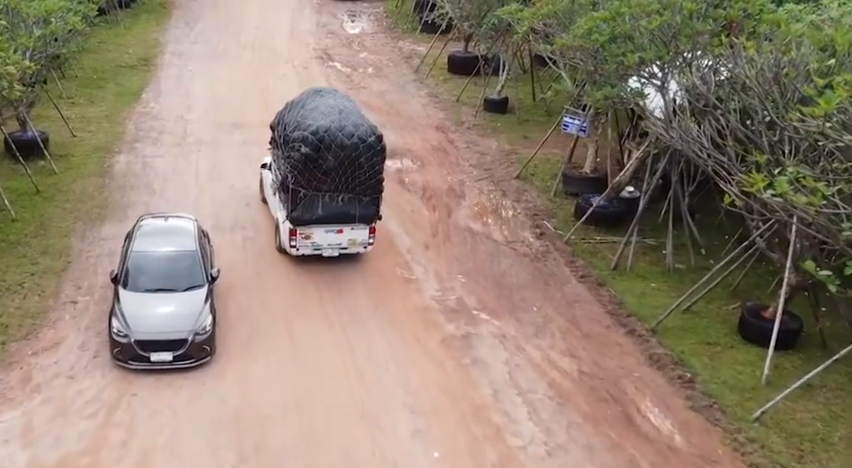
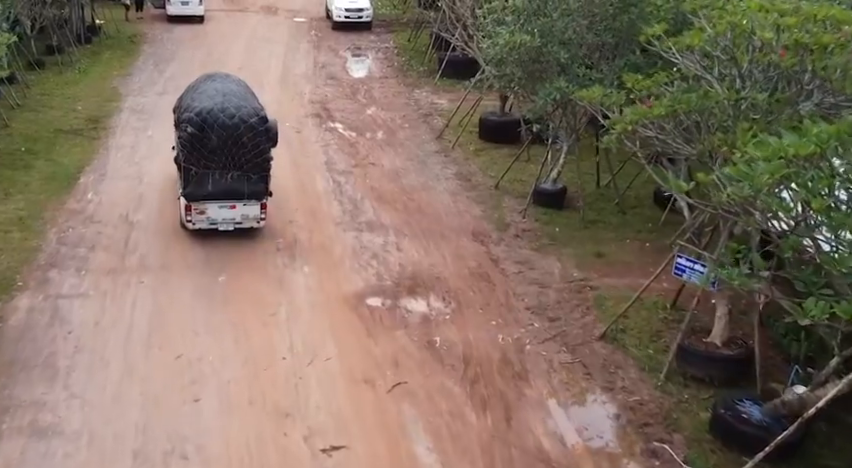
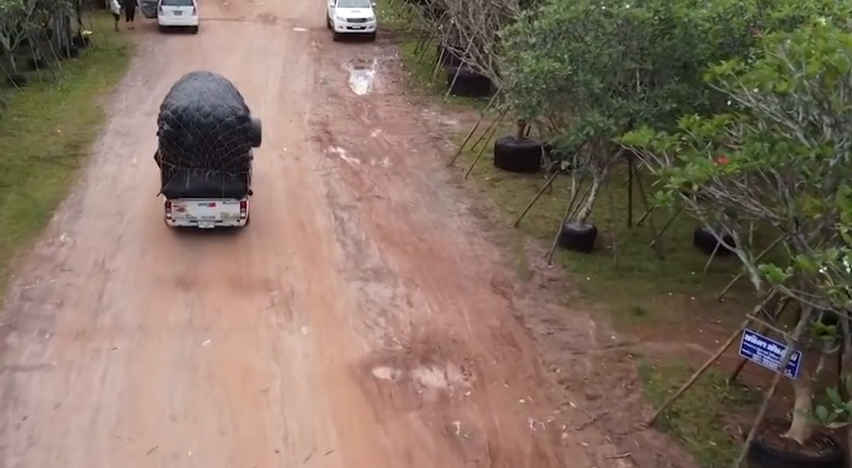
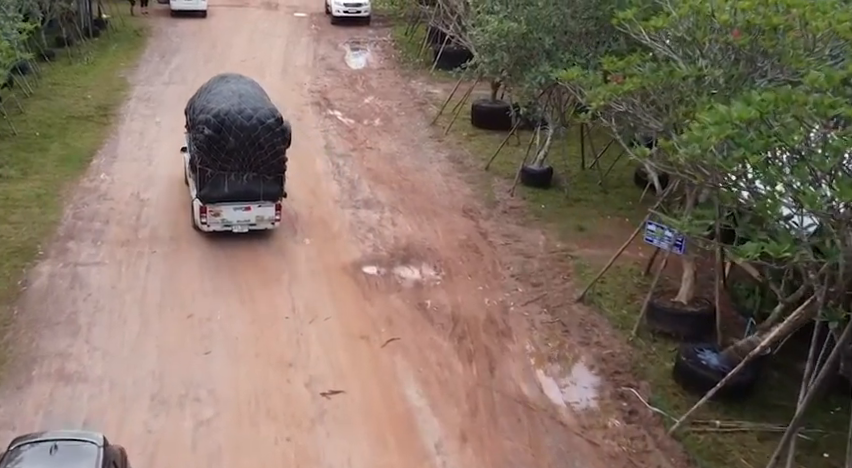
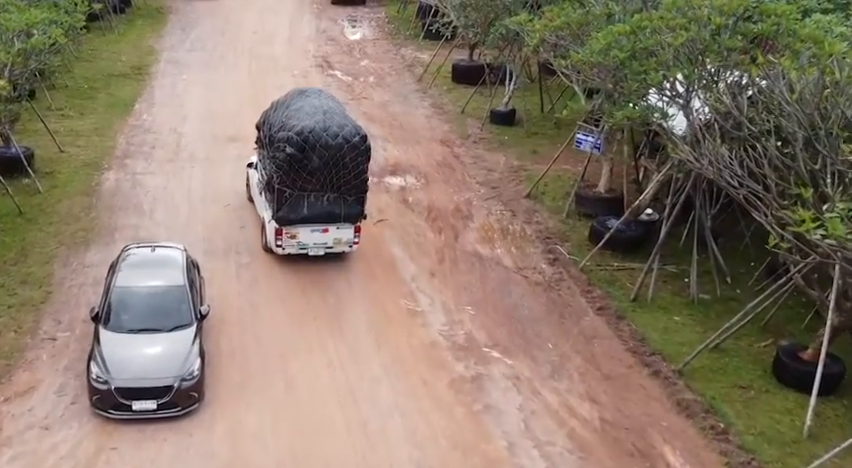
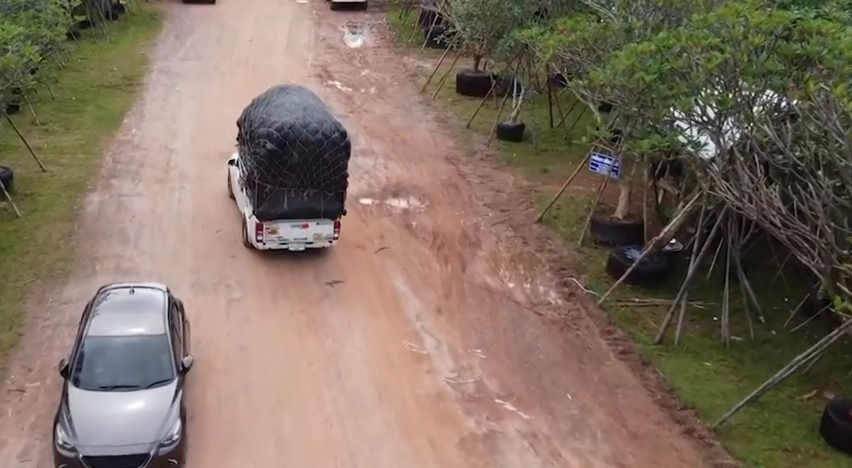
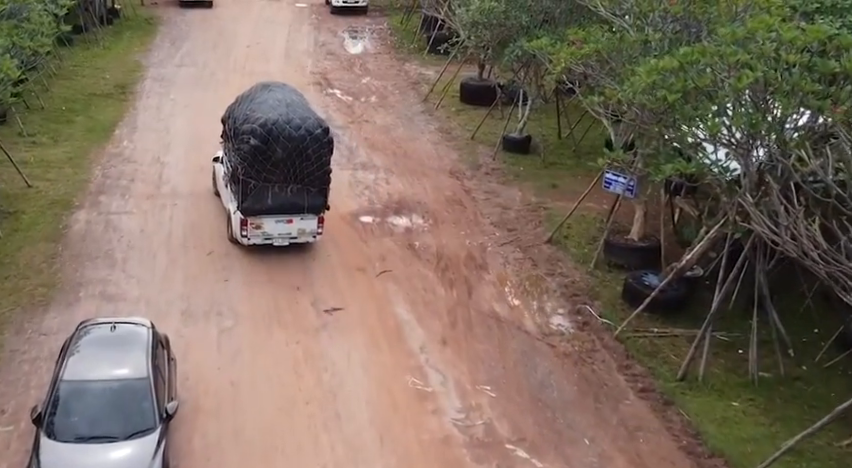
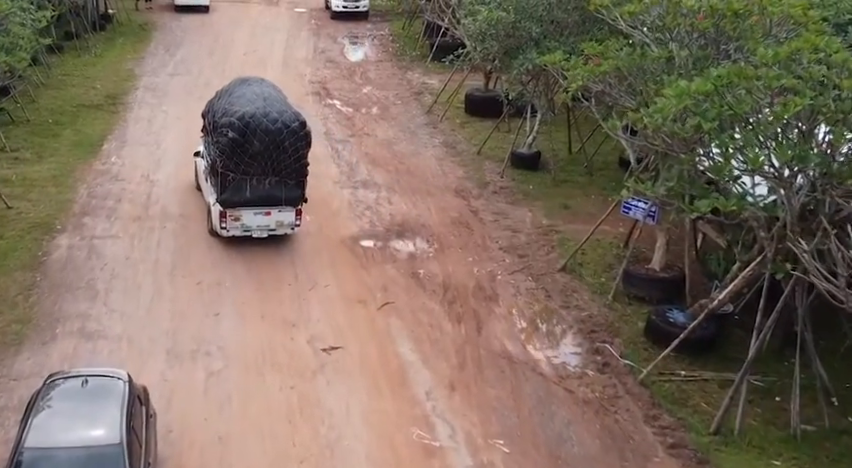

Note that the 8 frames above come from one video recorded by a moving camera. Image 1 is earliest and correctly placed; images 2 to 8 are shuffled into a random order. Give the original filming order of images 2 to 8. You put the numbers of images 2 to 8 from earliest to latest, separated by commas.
5, 6, 7, 8, 4, 2, 3
